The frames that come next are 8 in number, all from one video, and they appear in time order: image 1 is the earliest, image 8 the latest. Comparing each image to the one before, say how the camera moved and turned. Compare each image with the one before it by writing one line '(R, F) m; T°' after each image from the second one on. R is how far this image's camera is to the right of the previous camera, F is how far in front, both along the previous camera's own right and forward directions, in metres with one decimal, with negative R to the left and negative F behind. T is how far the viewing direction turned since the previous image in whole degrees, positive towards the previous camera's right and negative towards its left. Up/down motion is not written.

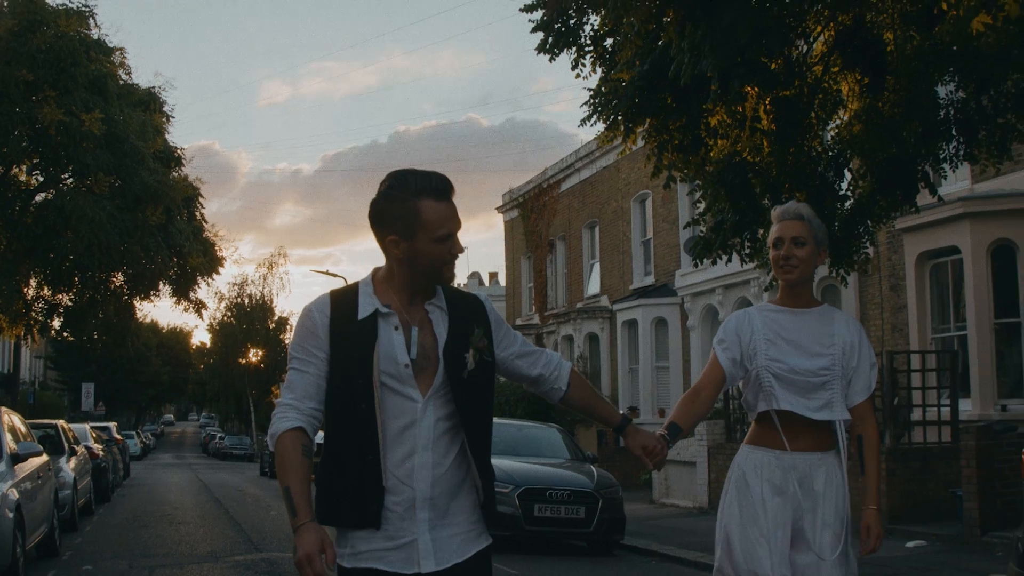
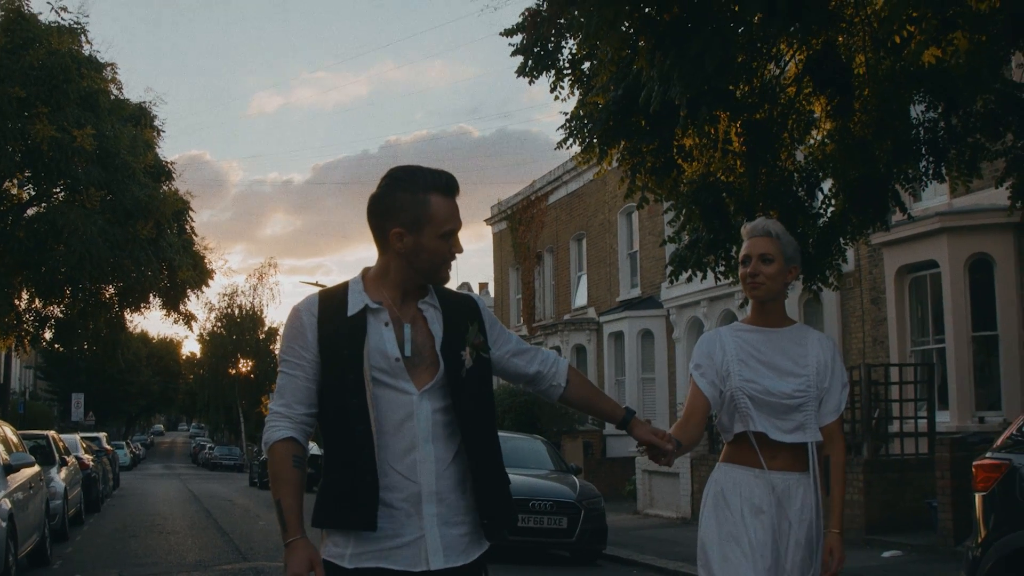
(+0.1, -0.3) m; 0°
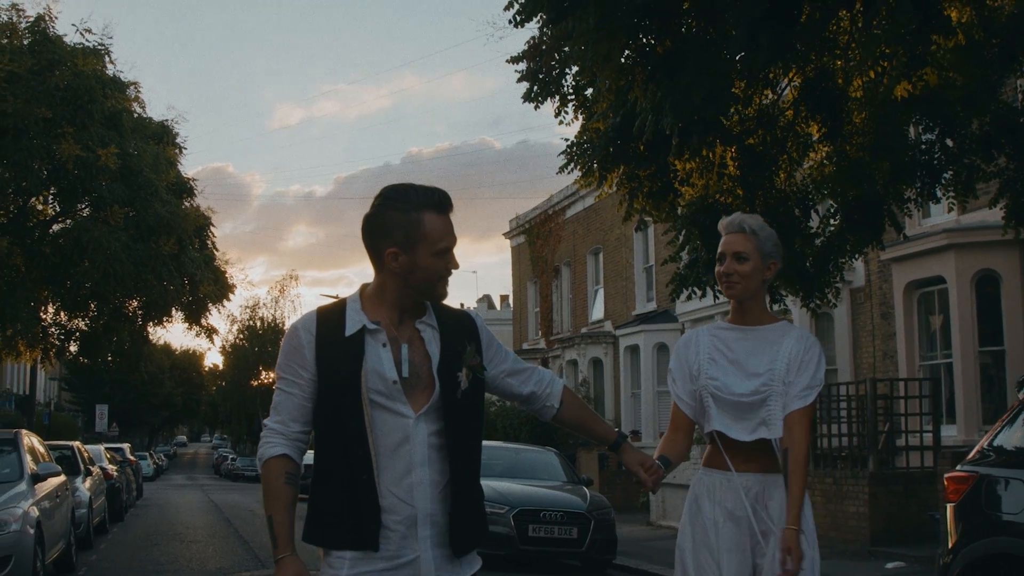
(+0.1, -0.4) m; -1°
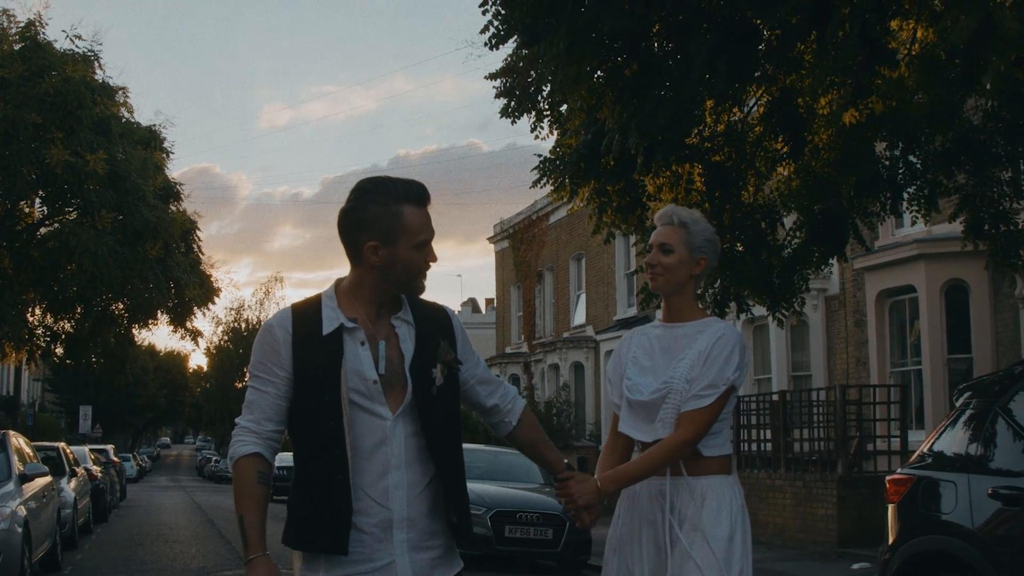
(+0.1, -0.4) m; +1°
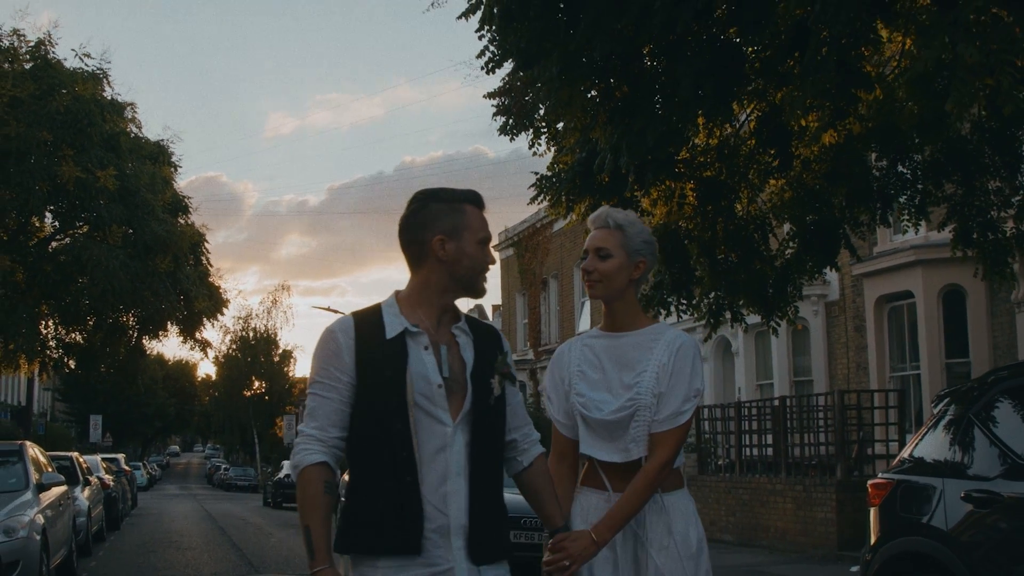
(+0.1, -0.3) m; 0°
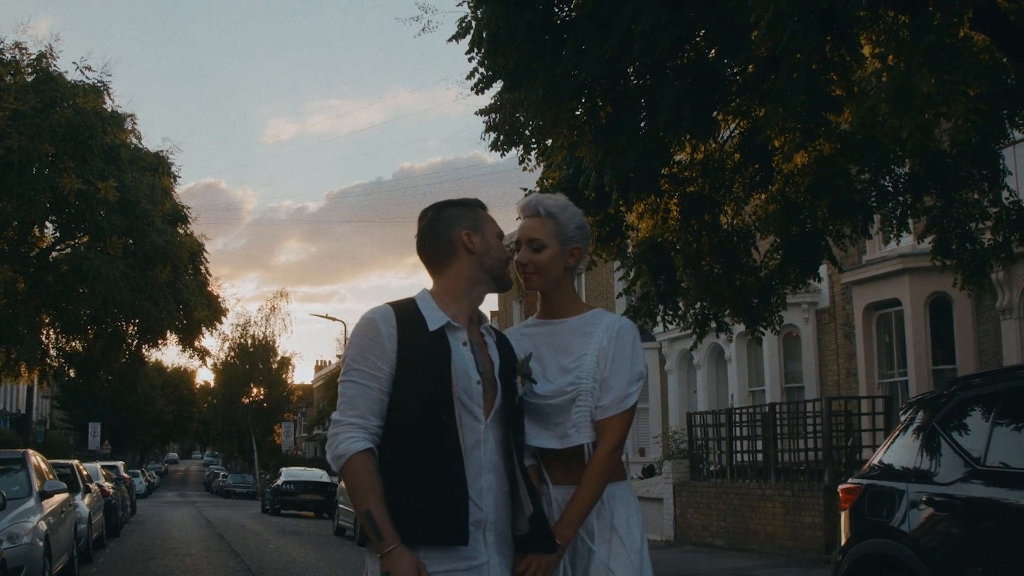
(+0.1, -0.3) m; 0°
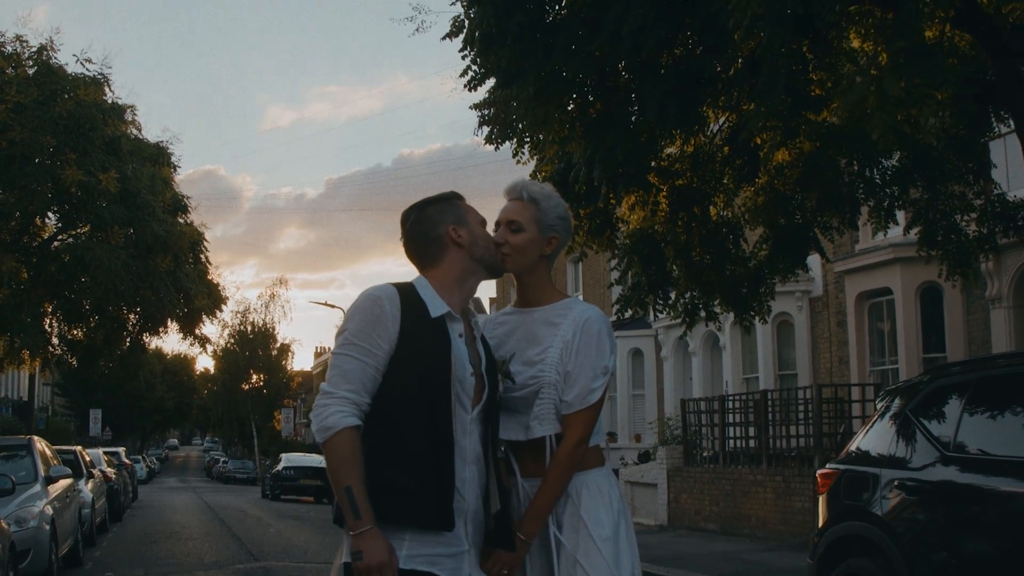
(0.0, -0.3) m; 0°
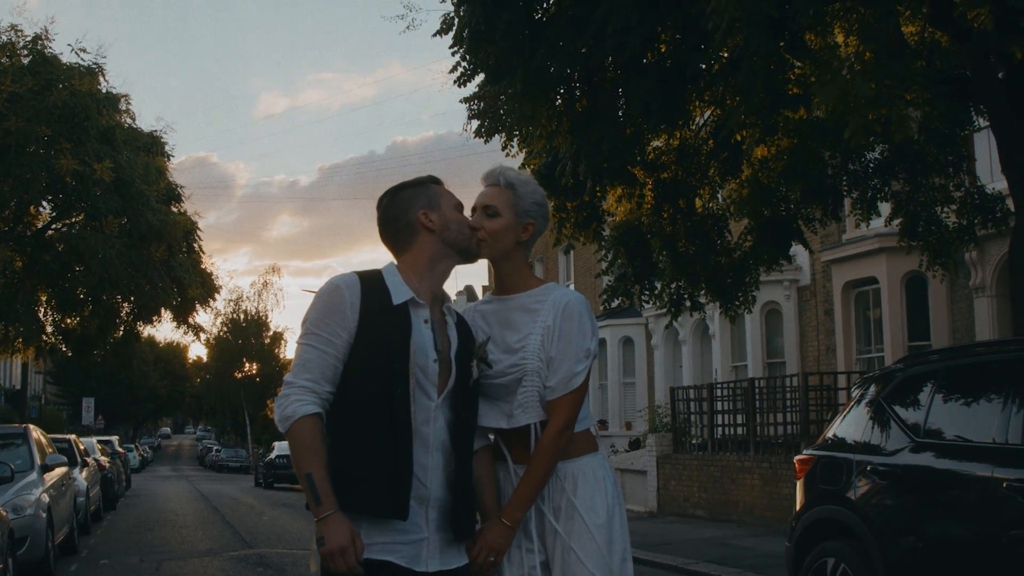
(0.0, -0.2) m; 0°
